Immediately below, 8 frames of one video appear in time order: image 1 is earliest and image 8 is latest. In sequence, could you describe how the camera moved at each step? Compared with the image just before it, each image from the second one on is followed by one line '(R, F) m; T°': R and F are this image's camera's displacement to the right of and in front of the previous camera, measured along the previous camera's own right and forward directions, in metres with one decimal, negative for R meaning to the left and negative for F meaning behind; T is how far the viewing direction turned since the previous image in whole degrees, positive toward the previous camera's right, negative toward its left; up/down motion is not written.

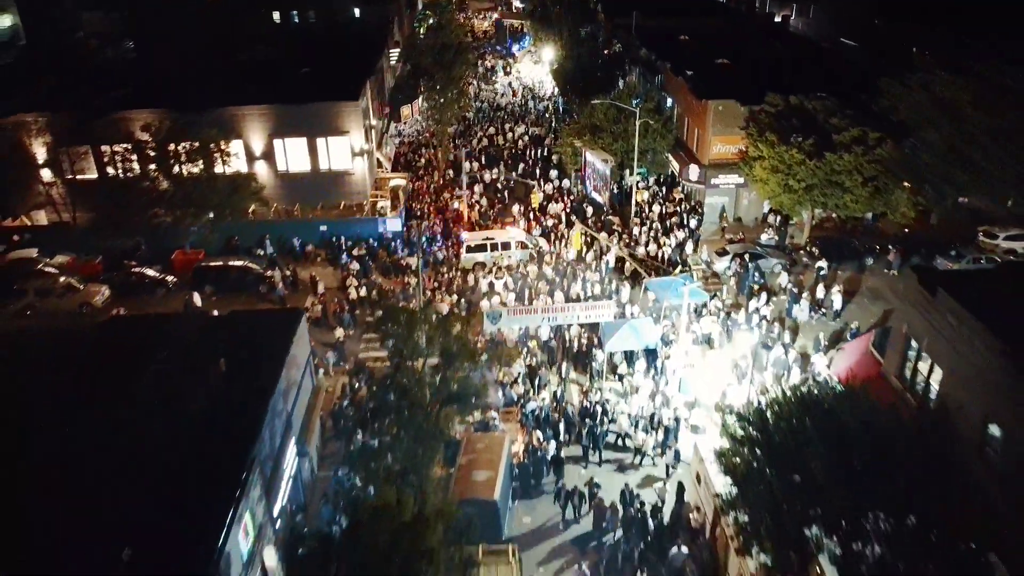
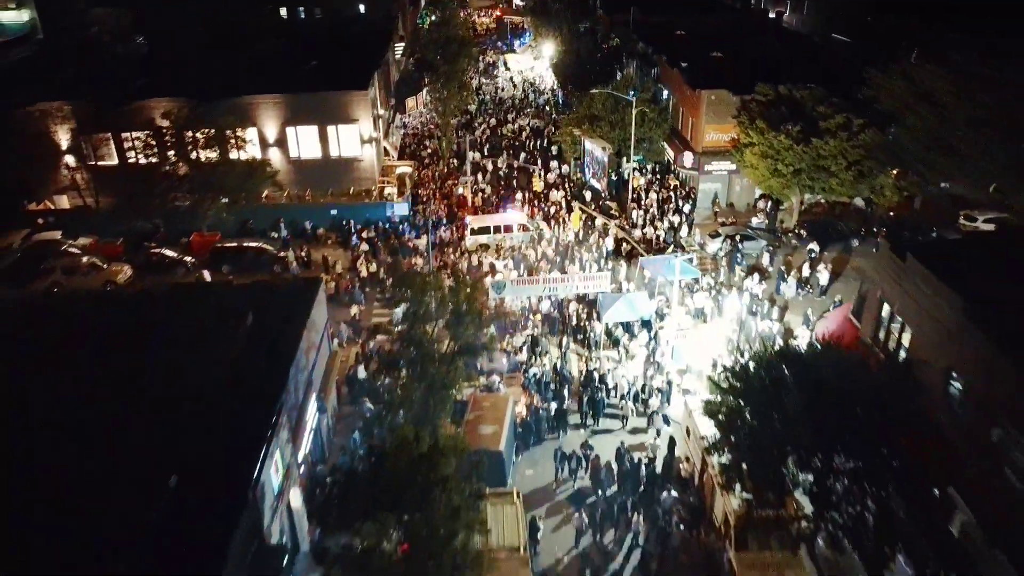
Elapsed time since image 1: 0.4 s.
(-0.1, -1.2) m; 0°
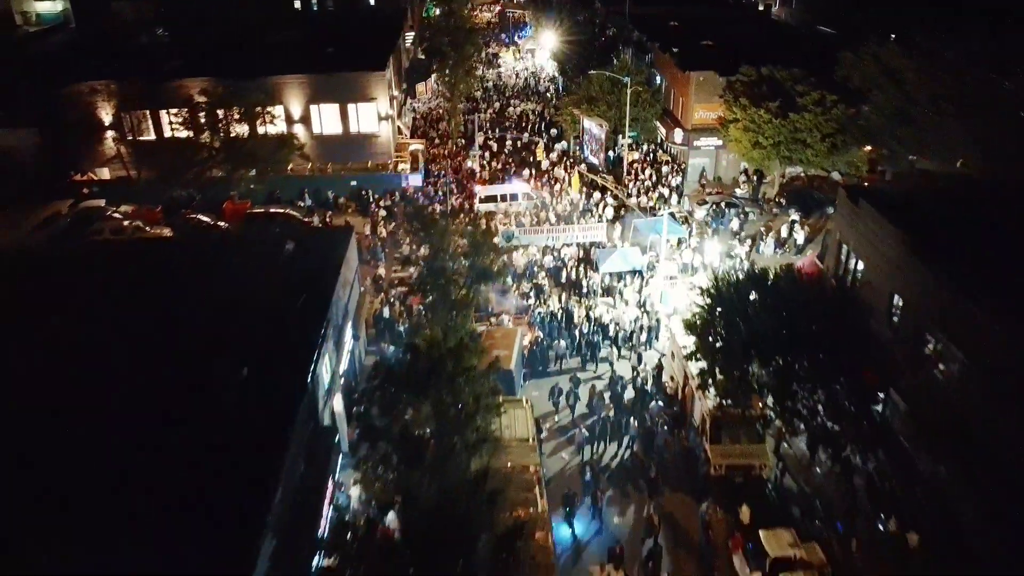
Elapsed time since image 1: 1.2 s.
(-0.2, -2.4) m; 0°
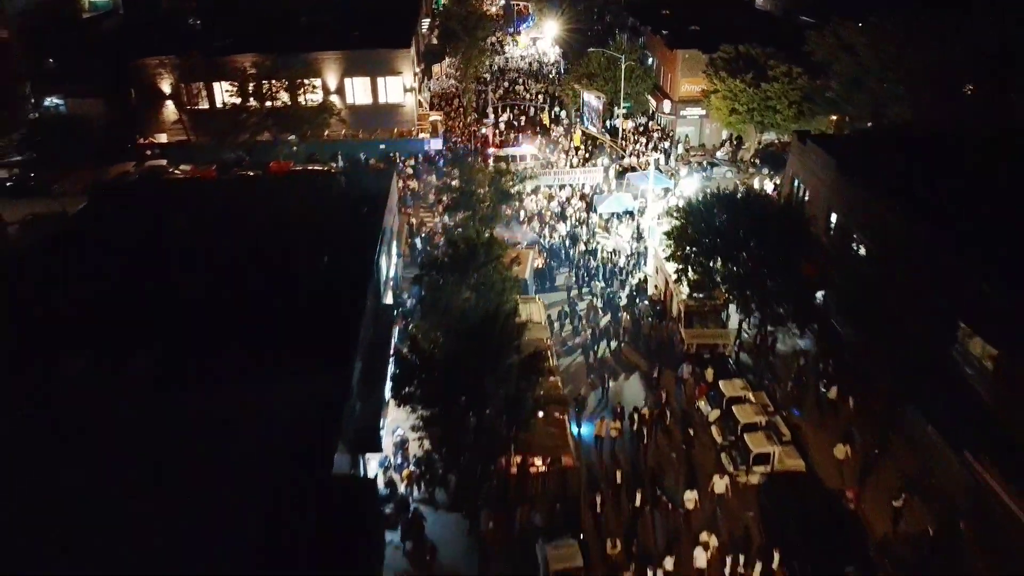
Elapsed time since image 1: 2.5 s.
(-0.4, -4.0) m; 0°
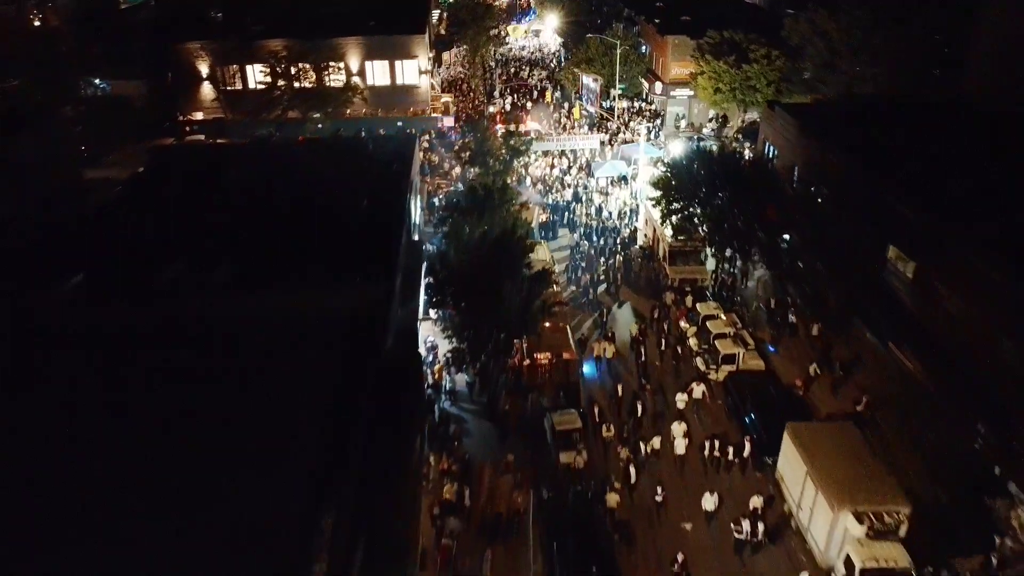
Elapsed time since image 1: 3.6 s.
(-0.3, -3.2) m; 0°
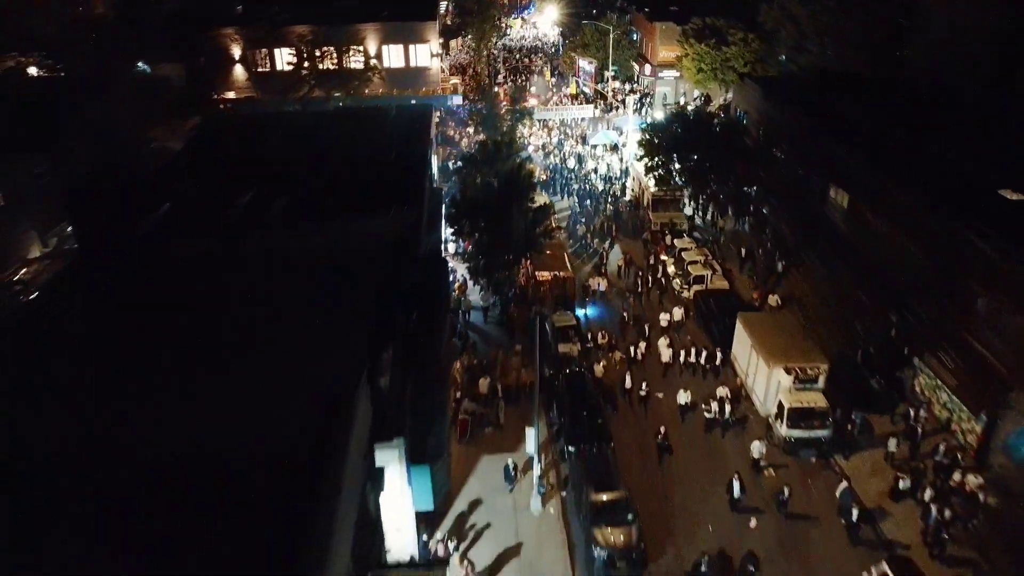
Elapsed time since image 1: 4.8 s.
(-0.2, -3.7) m; 0°
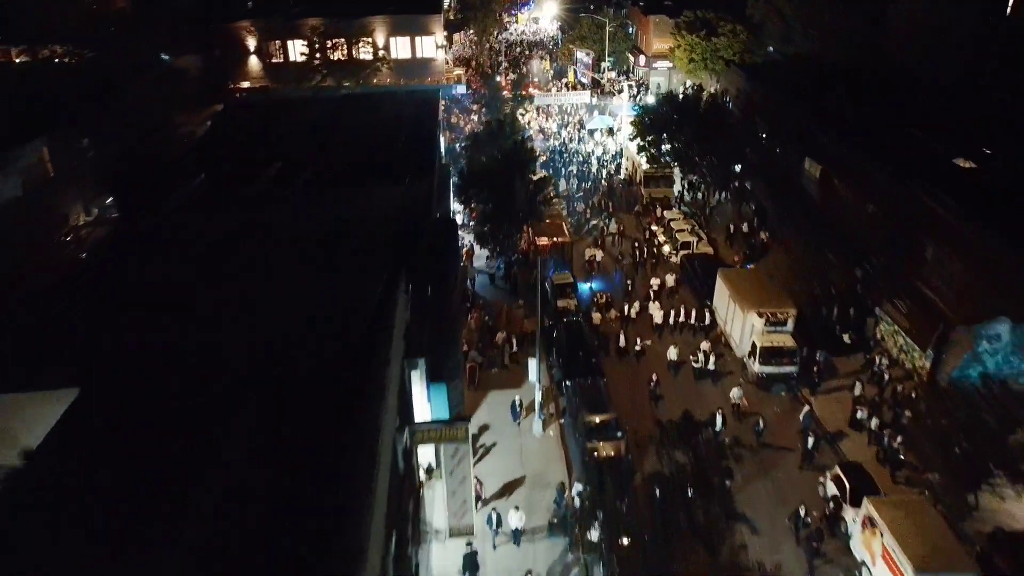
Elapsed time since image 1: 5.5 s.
(-0.1, -2.0) m; 0°
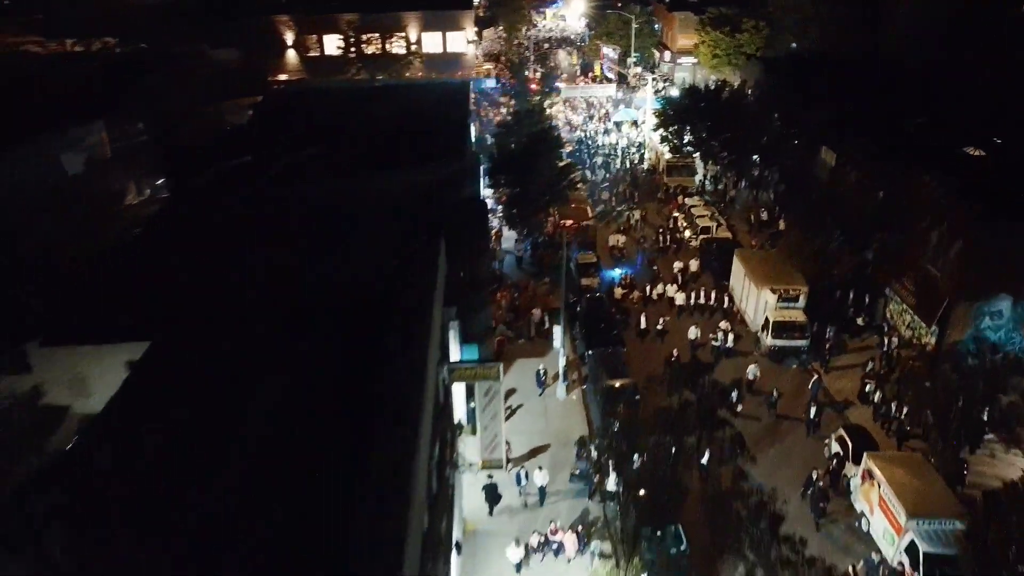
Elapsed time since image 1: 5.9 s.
(-0.1, -1.2) m; -2°
